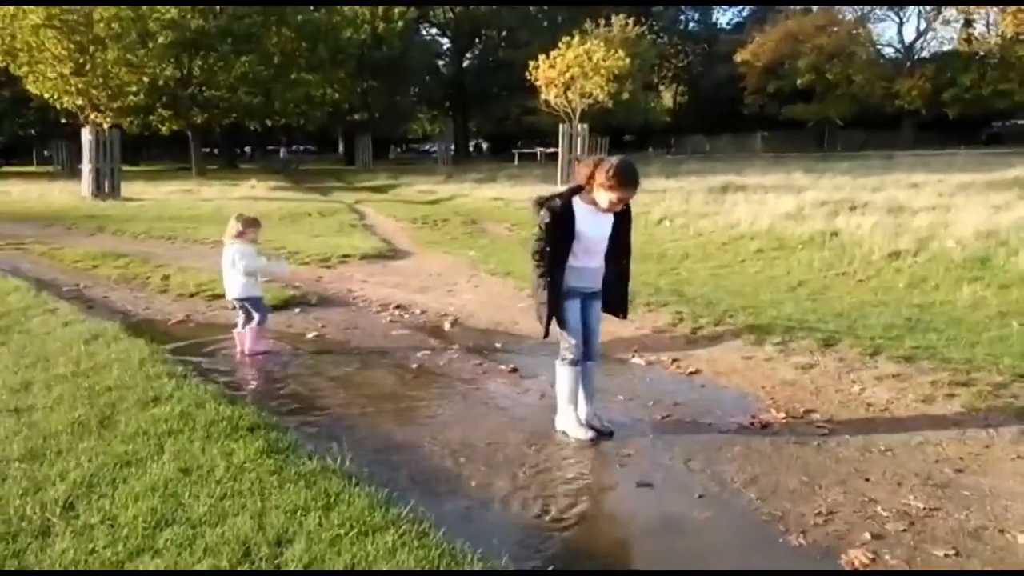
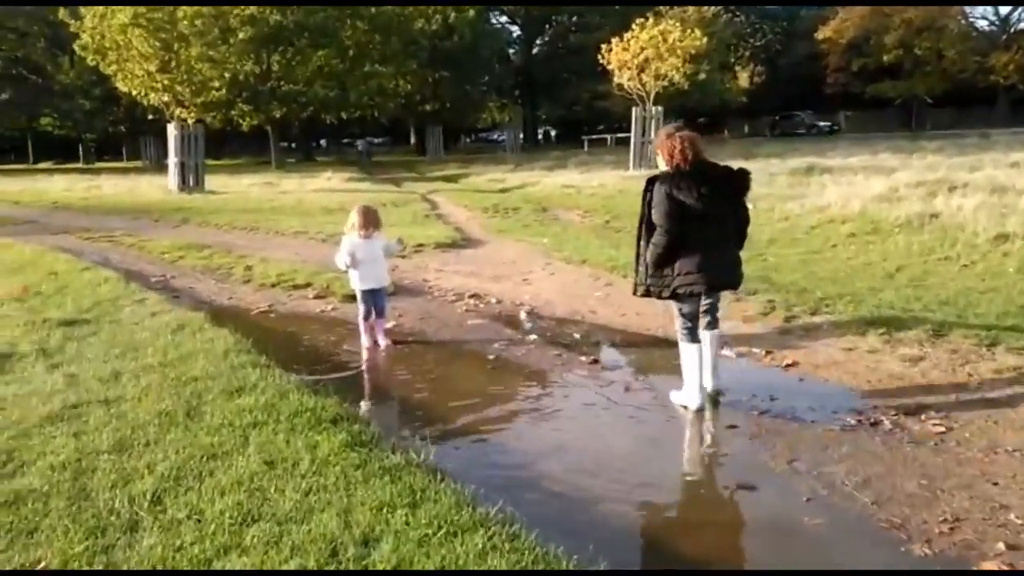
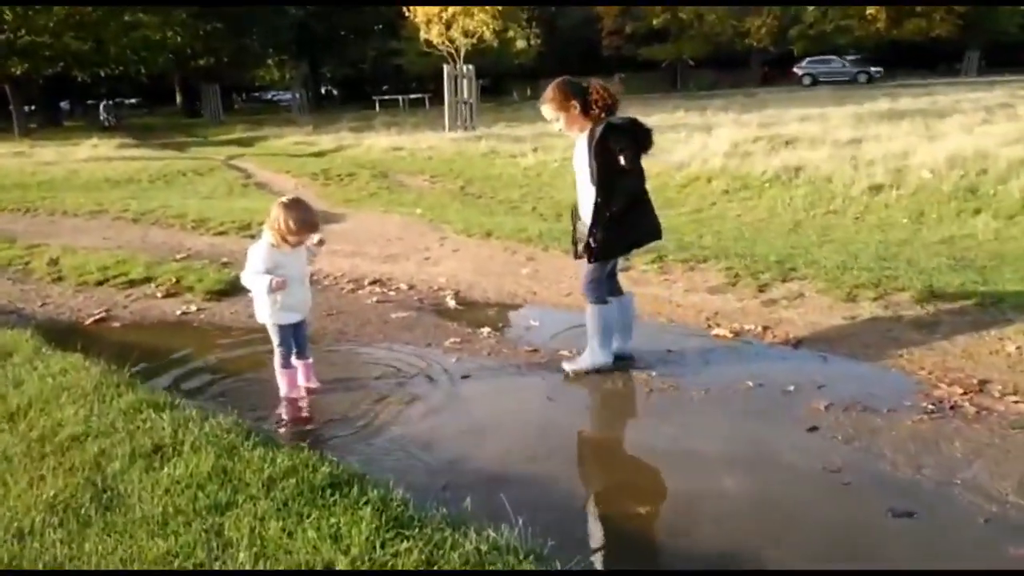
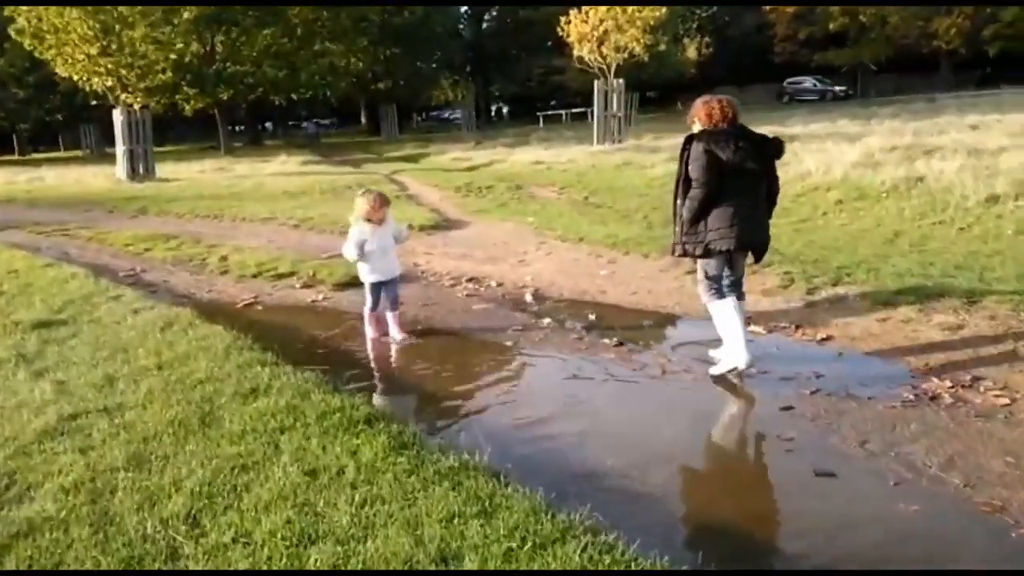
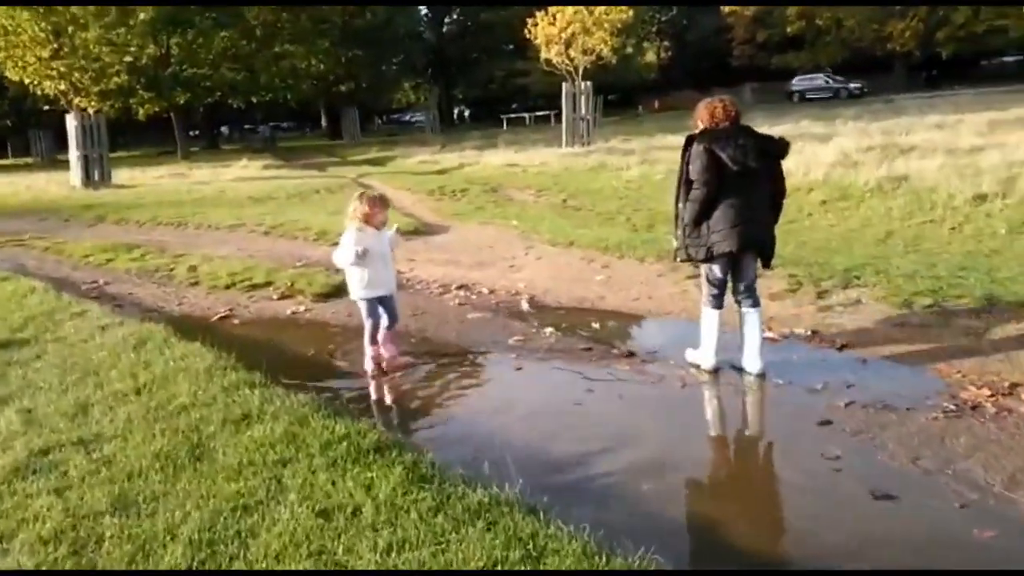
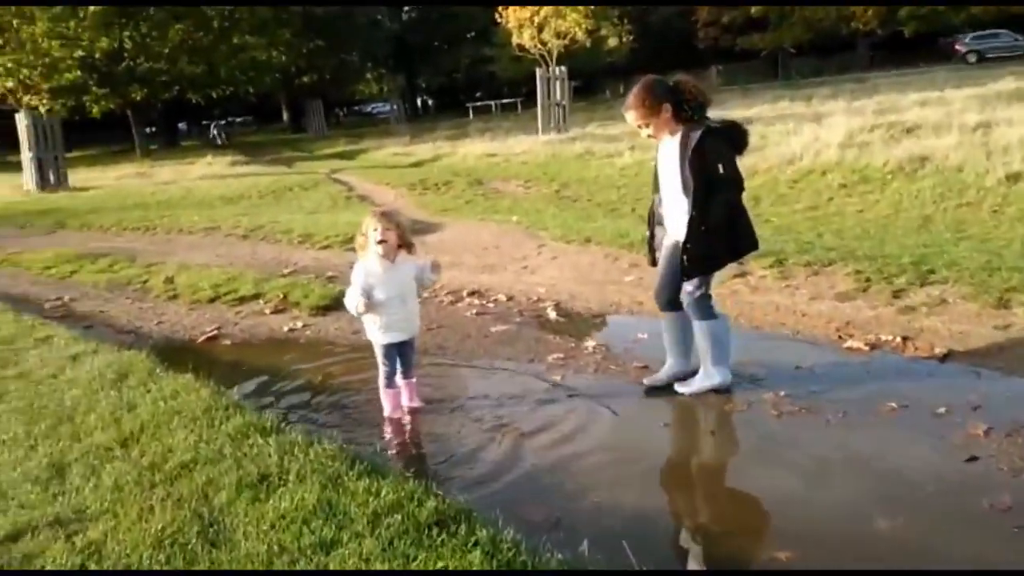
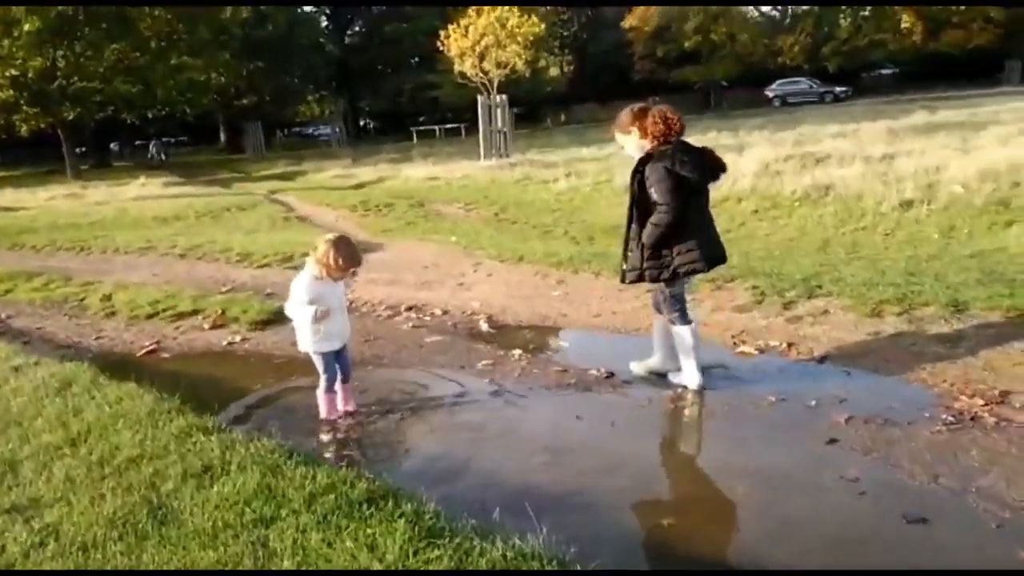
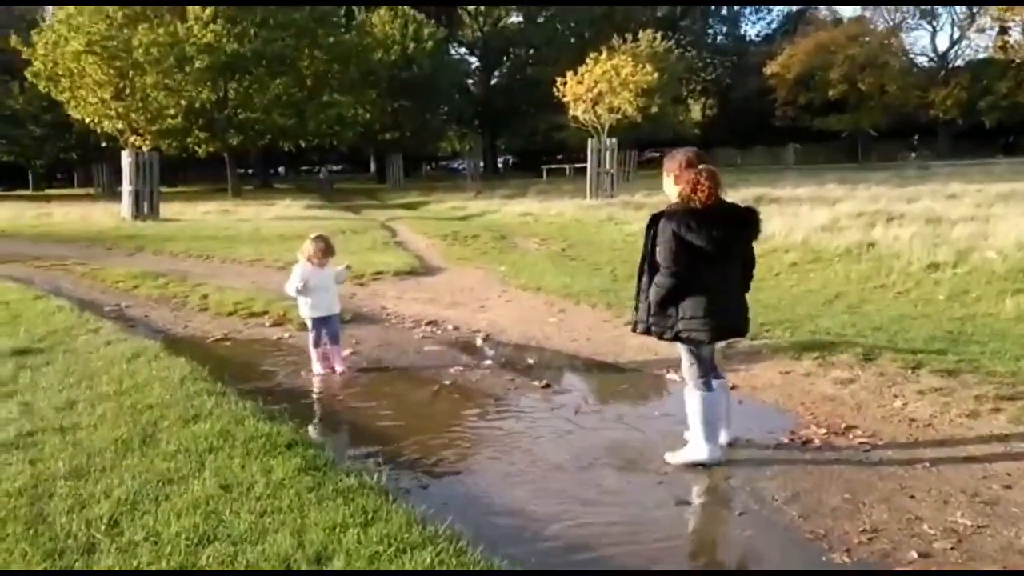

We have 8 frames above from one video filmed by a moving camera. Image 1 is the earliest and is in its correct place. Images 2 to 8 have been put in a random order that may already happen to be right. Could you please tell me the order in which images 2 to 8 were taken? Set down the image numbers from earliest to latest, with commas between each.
8, 2, 4, 5, 7, 3, 6
